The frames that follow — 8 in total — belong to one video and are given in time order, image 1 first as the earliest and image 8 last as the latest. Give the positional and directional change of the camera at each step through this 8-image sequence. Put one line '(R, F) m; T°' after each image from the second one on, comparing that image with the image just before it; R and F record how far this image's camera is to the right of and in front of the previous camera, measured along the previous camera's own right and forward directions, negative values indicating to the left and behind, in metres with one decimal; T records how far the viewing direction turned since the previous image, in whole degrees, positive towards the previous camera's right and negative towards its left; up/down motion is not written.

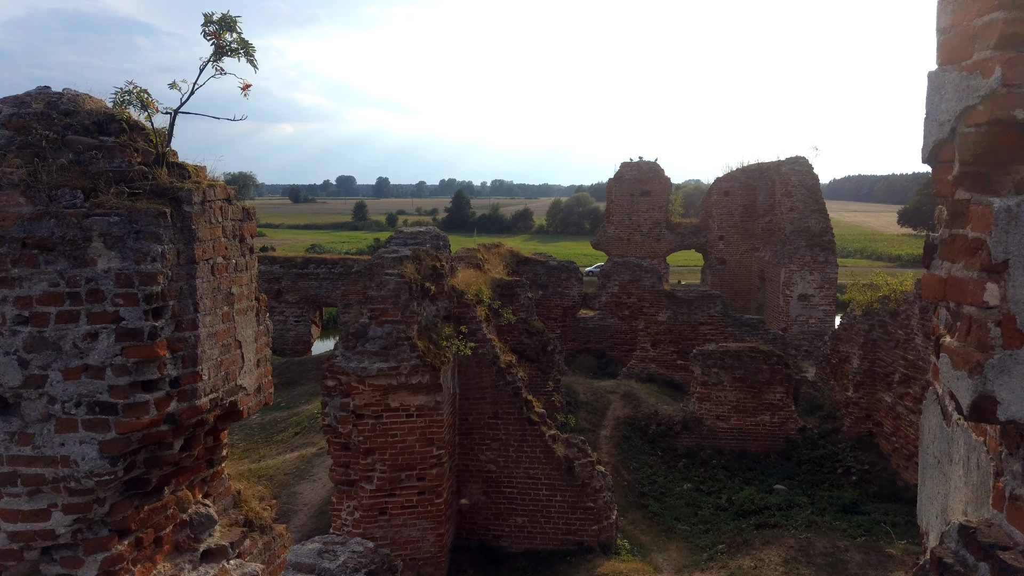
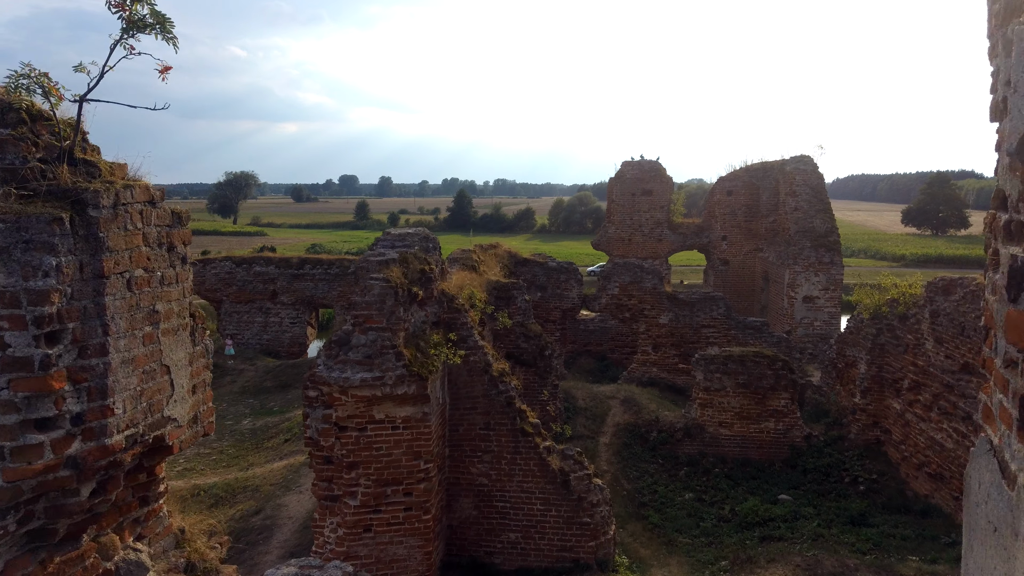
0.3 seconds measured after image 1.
(+0.1, +0.3) m; 0°
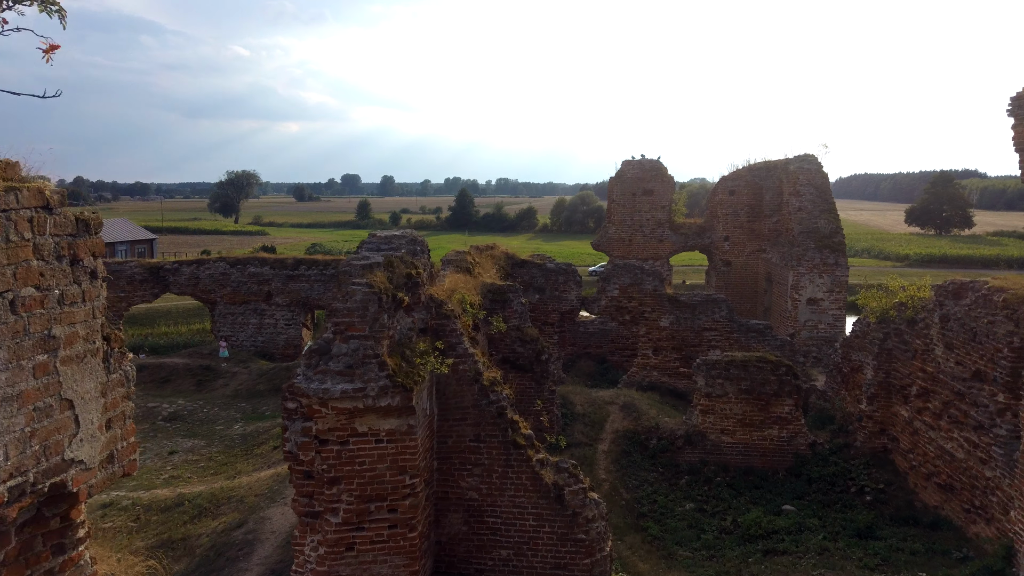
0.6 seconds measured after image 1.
(+0.1, +0.3) m; 0°
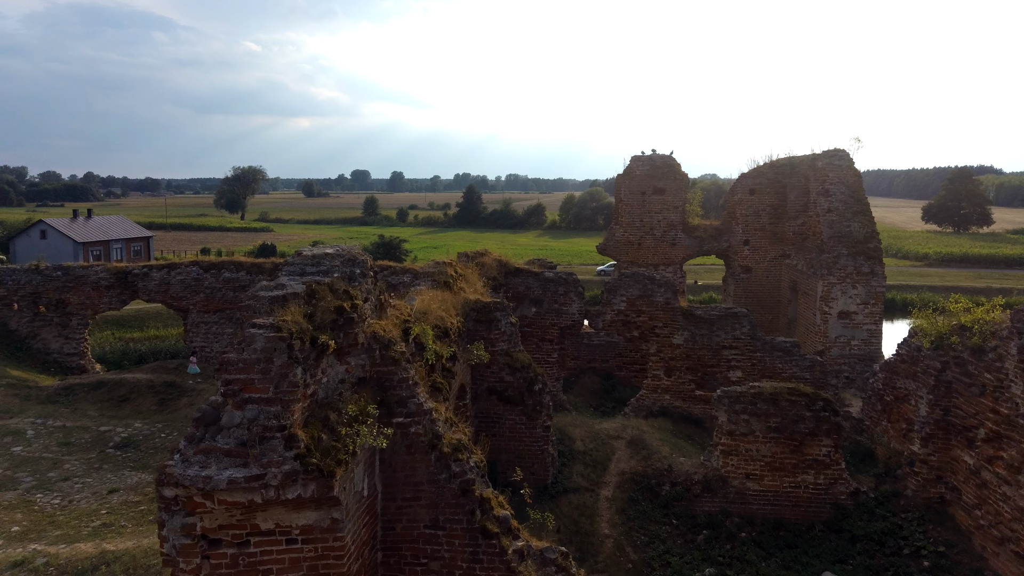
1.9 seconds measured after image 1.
(+0.2, +1.5) m; -1°
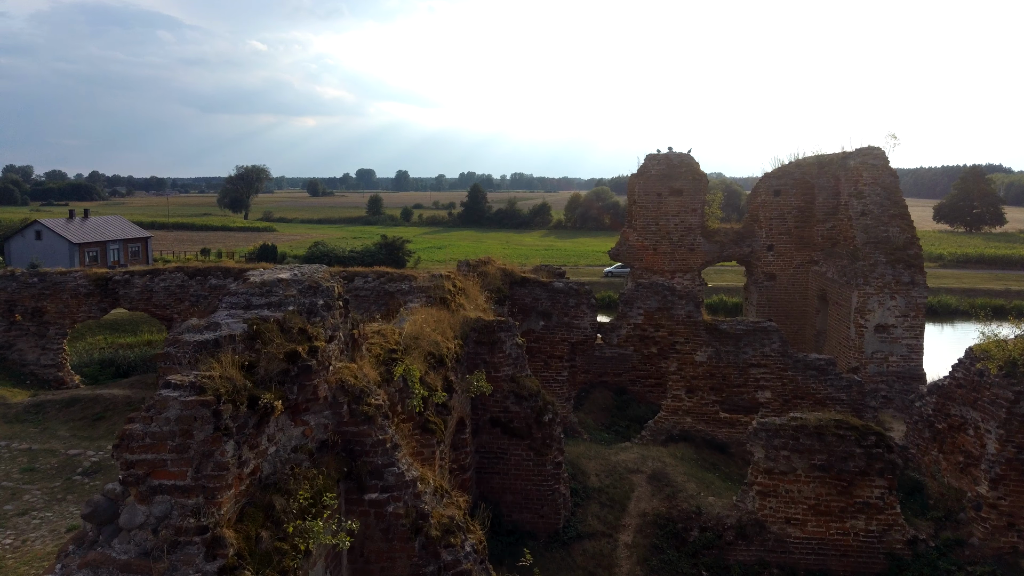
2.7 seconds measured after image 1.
(0.0, +1.0) m; 0°
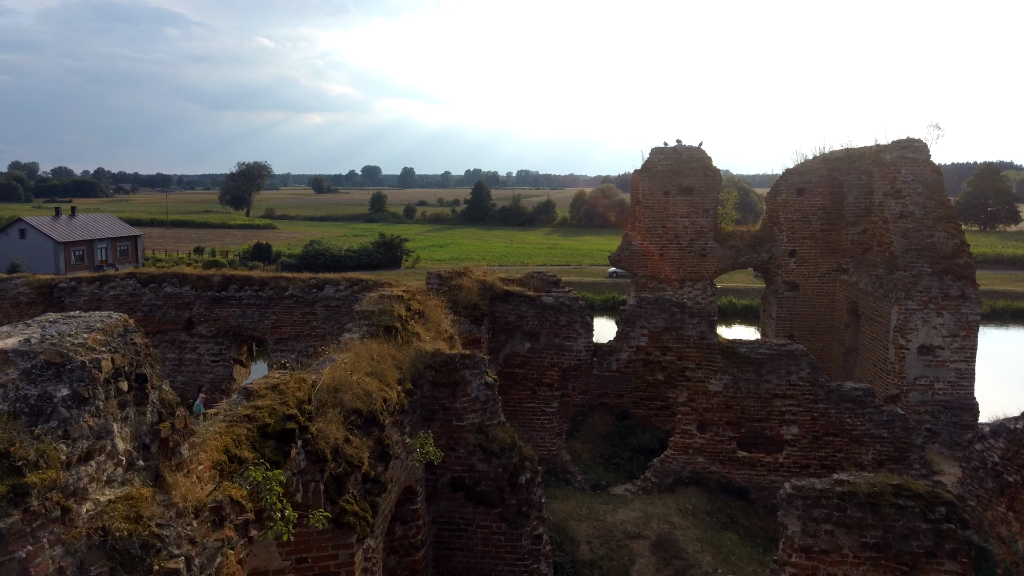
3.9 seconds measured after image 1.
(+0.3, +1.6) m; 0°
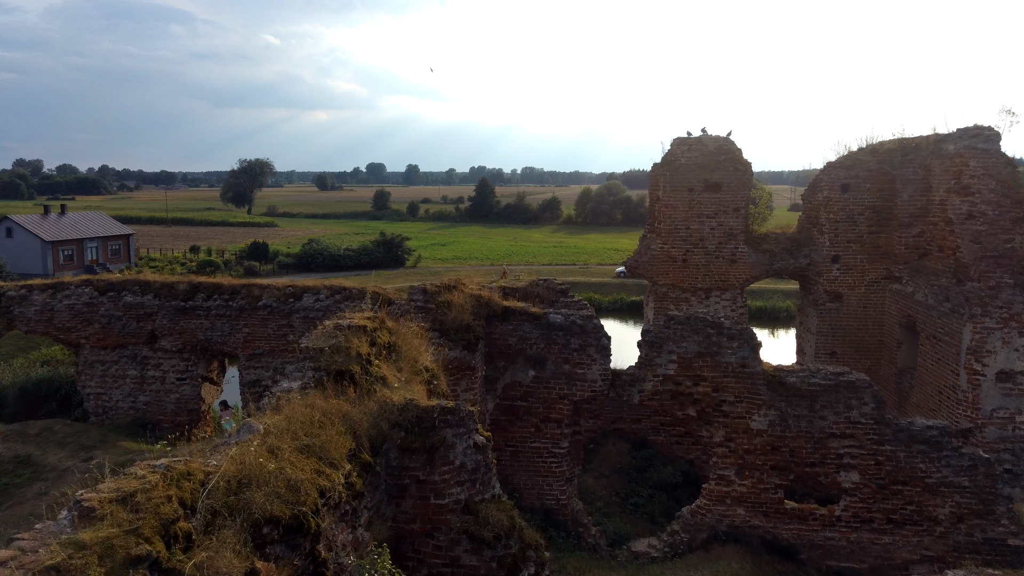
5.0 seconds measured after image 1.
(0.0, +1.5) m; 0°
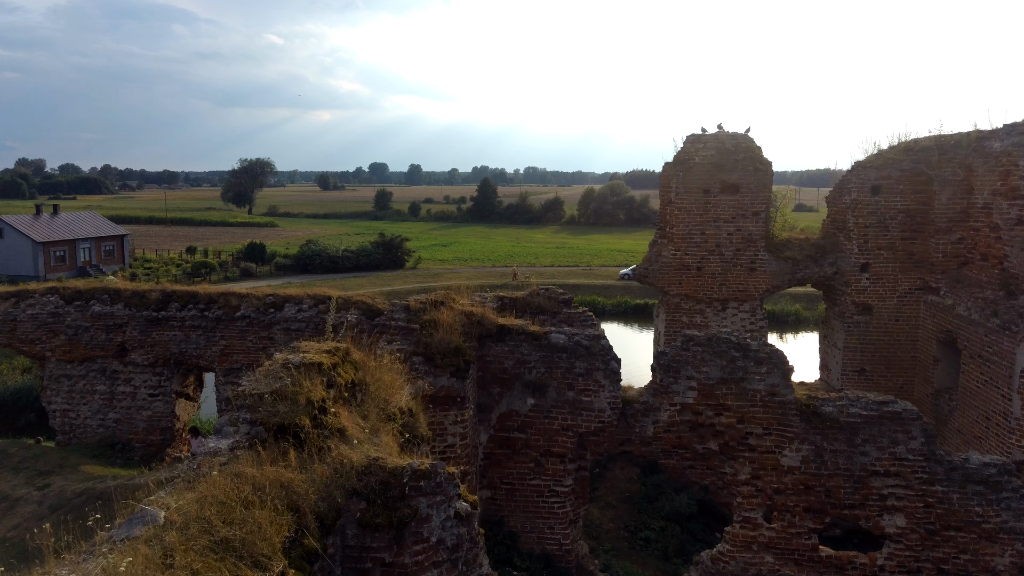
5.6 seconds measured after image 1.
(0.0, +0.9) m; 0°
